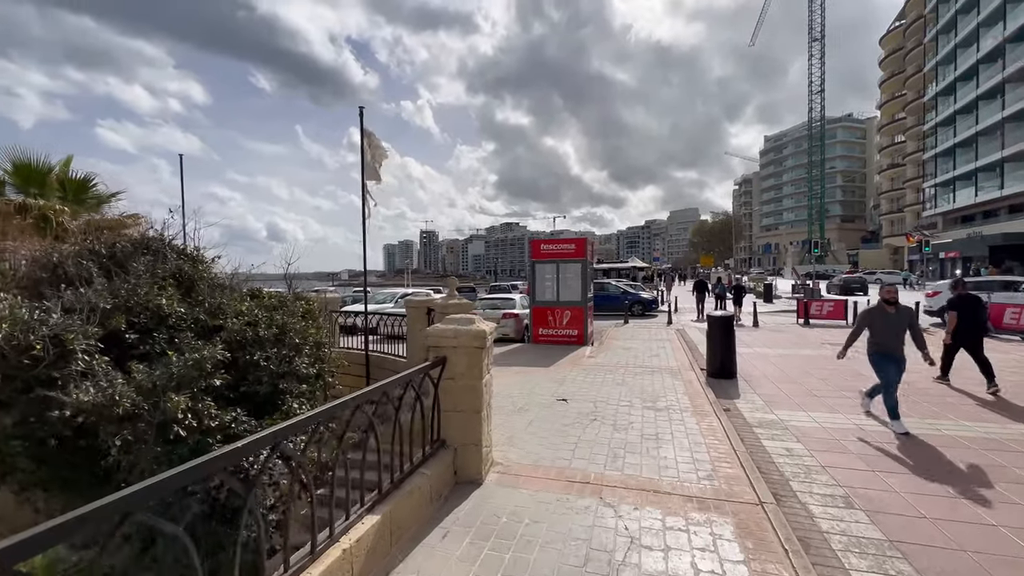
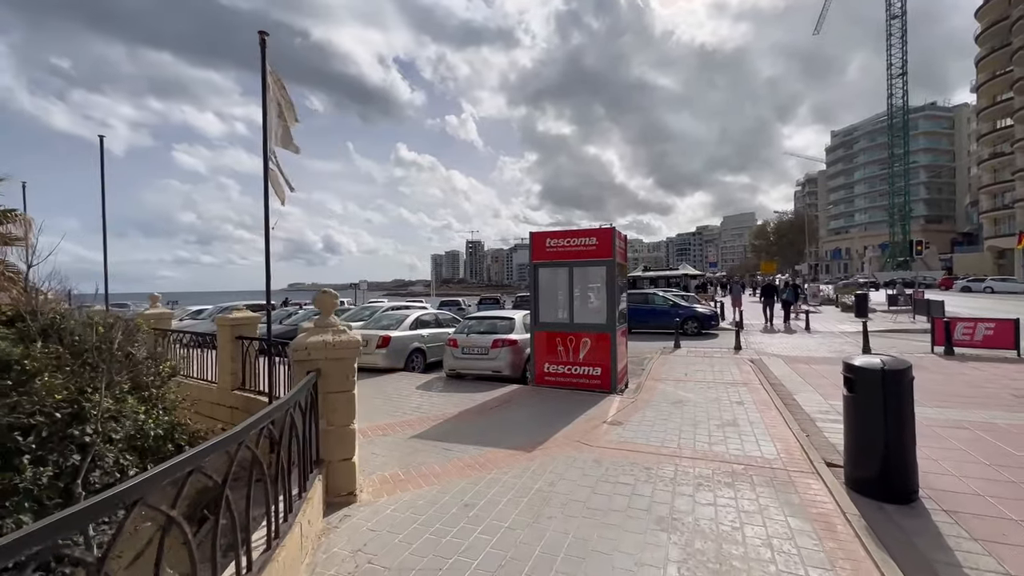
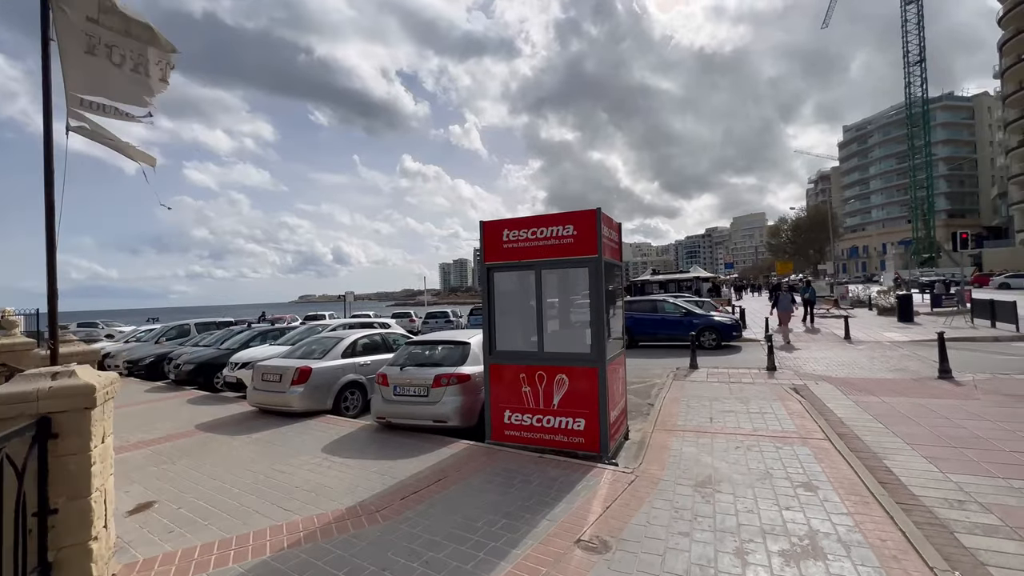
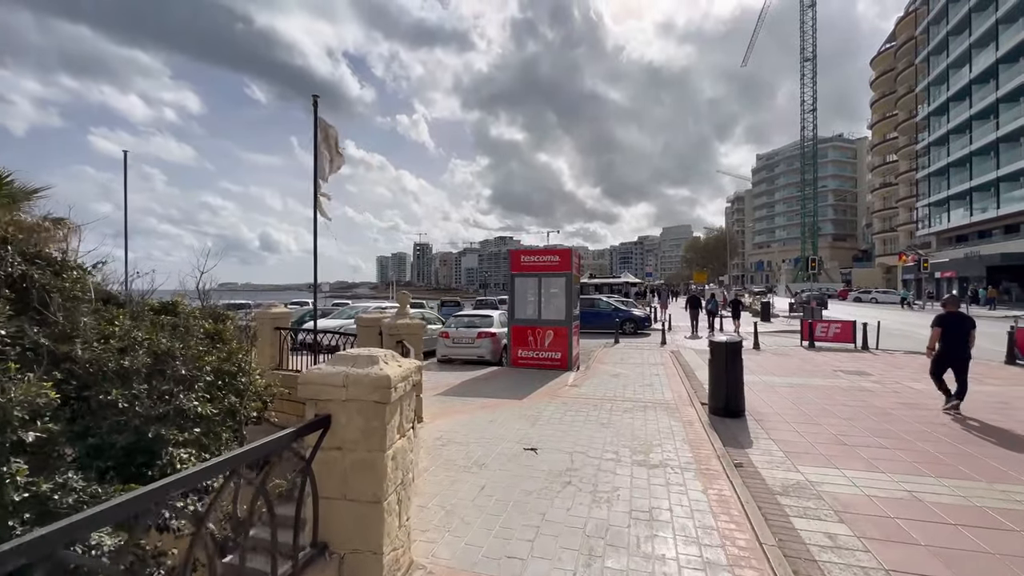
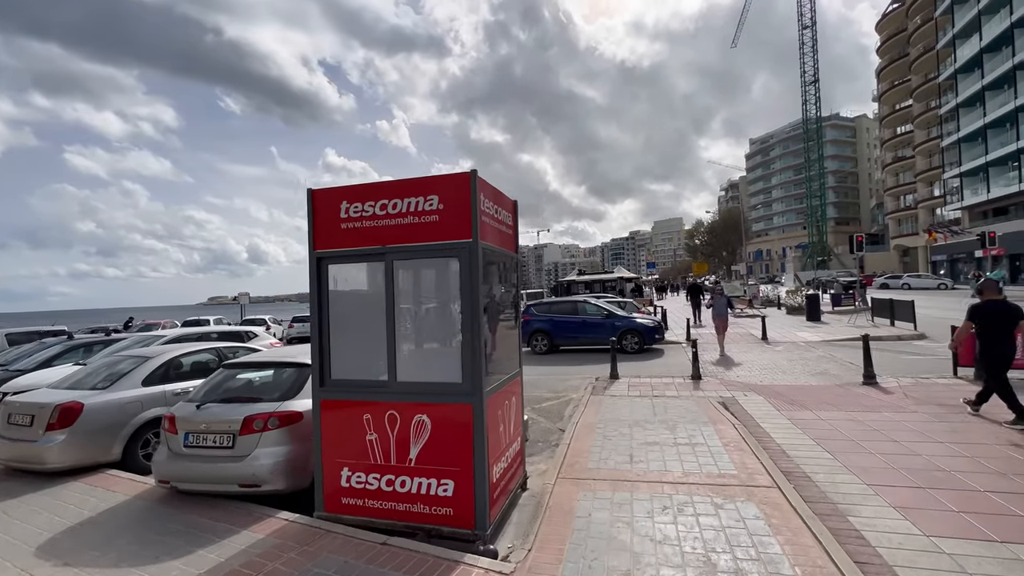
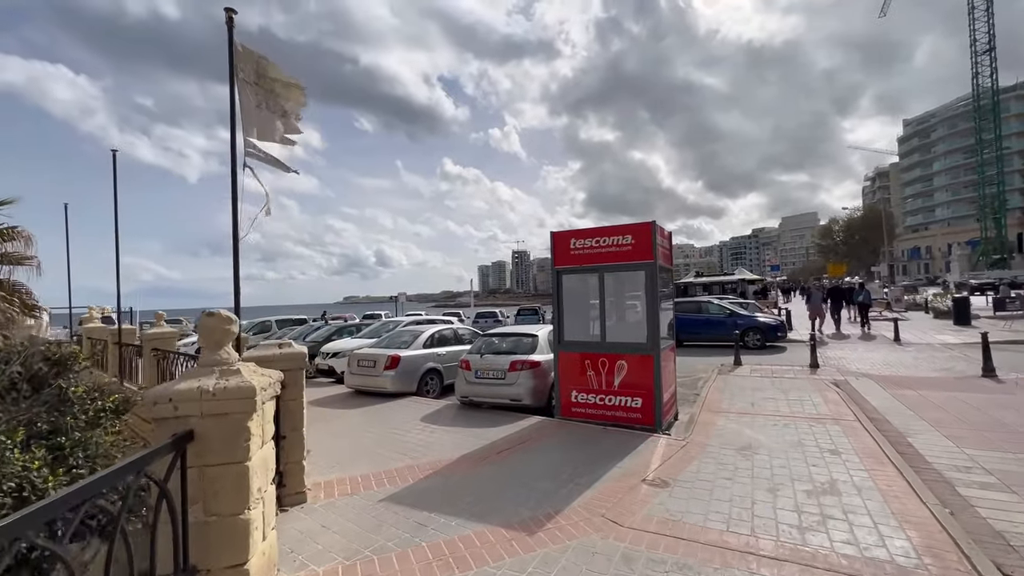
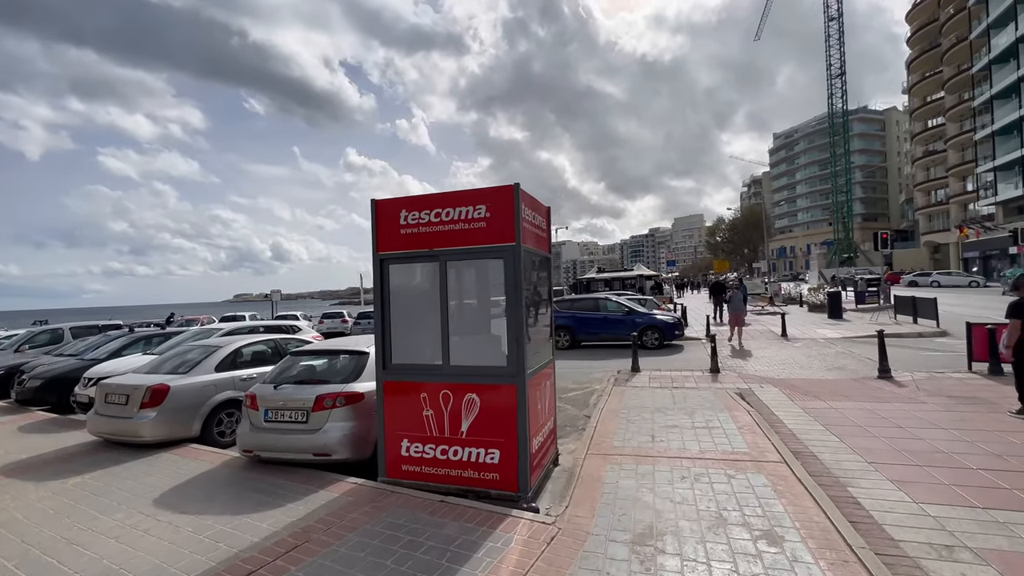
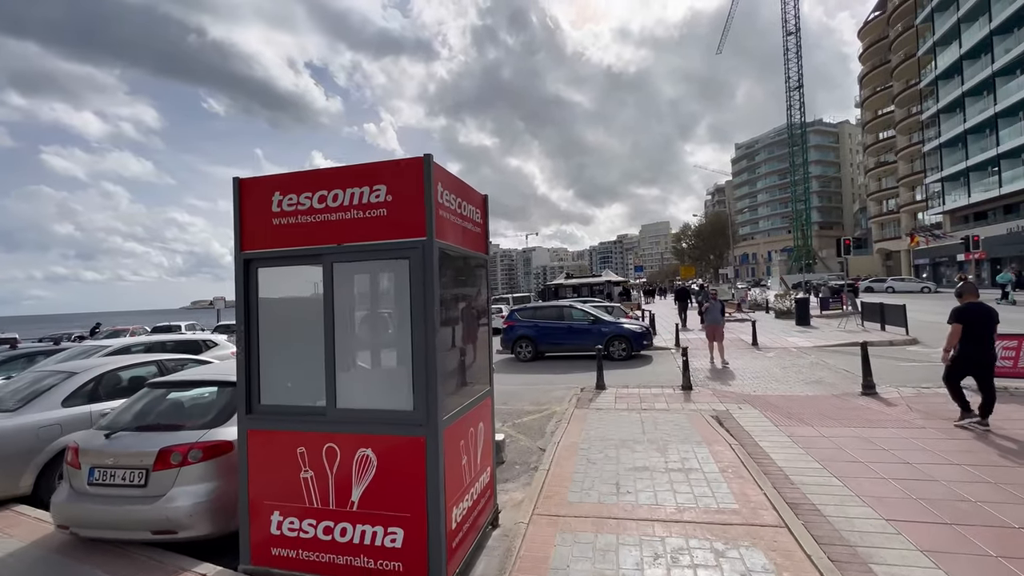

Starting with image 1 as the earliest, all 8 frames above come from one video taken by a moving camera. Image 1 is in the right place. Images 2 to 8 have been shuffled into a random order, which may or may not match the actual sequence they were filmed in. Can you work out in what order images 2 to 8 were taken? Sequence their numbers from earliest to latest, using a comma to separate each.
4, 2, 6, 3, 7, 5, 8
